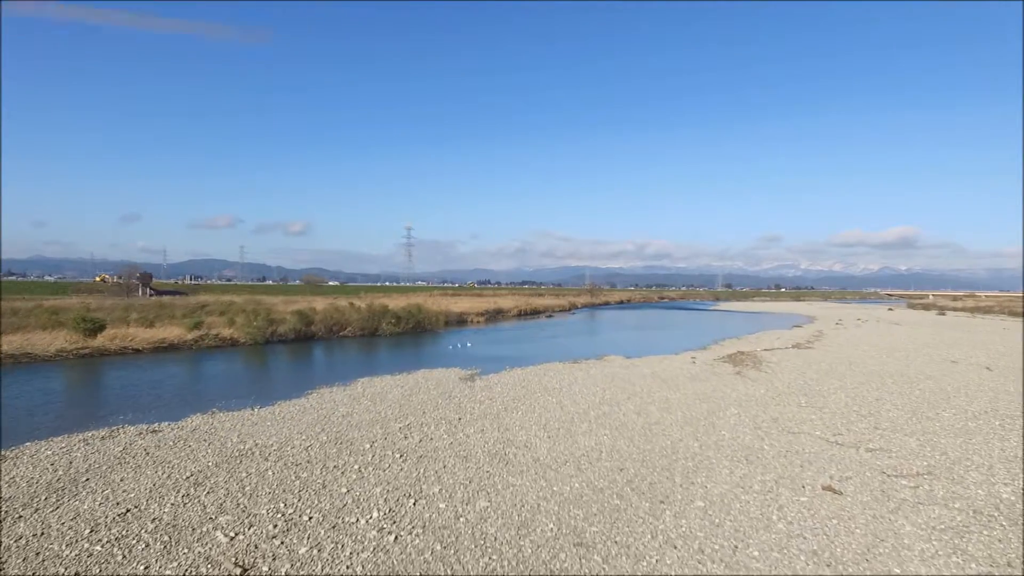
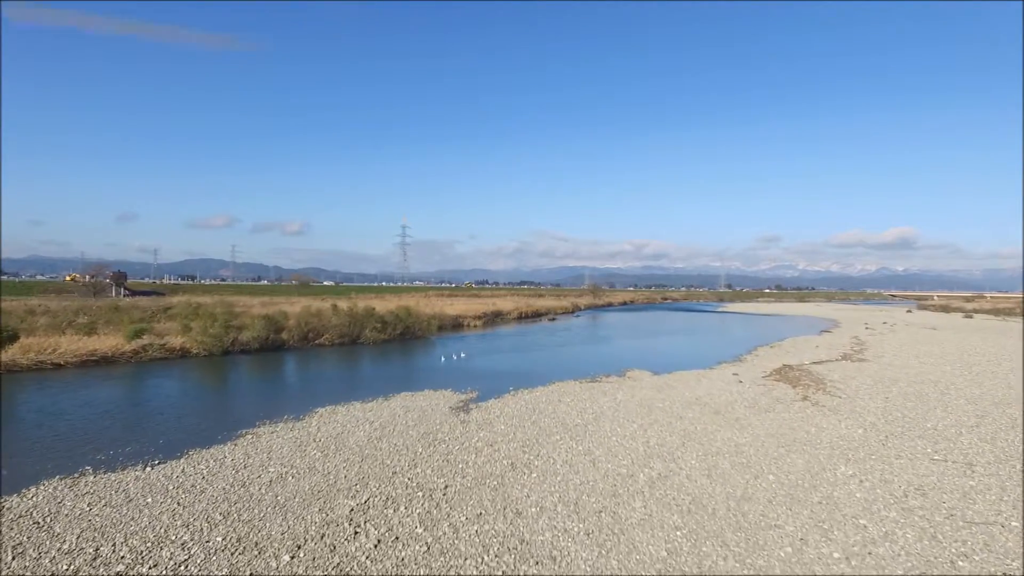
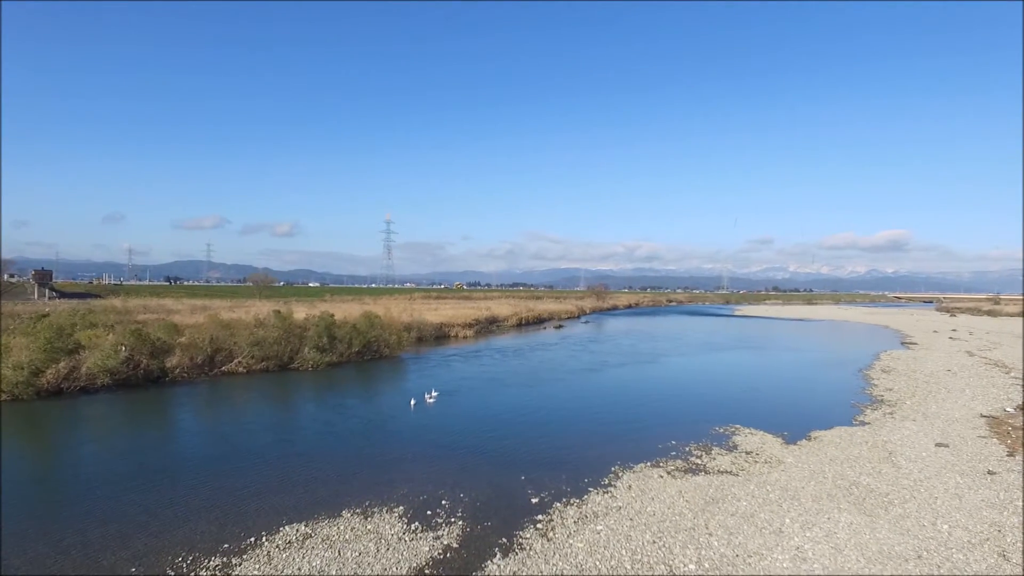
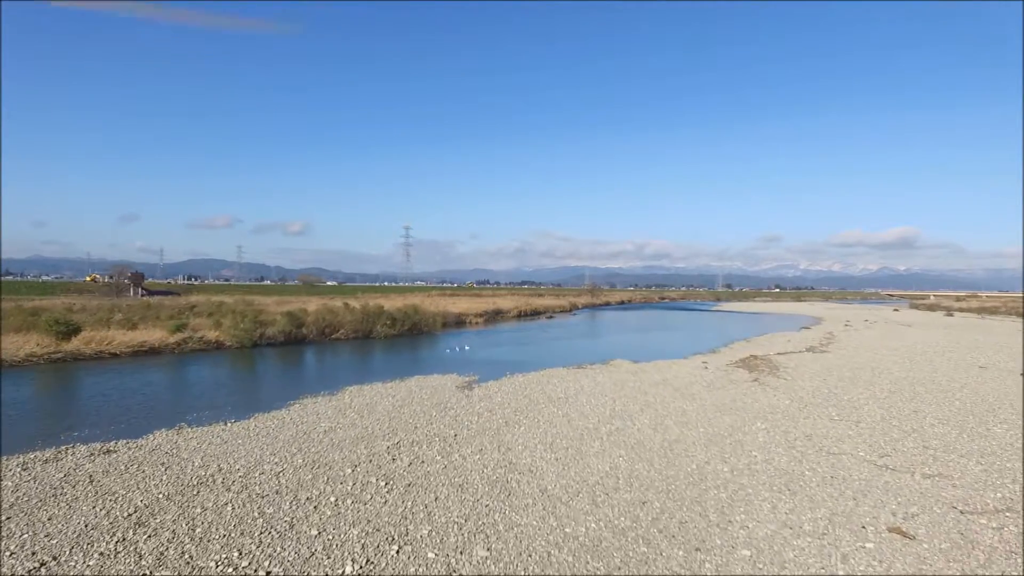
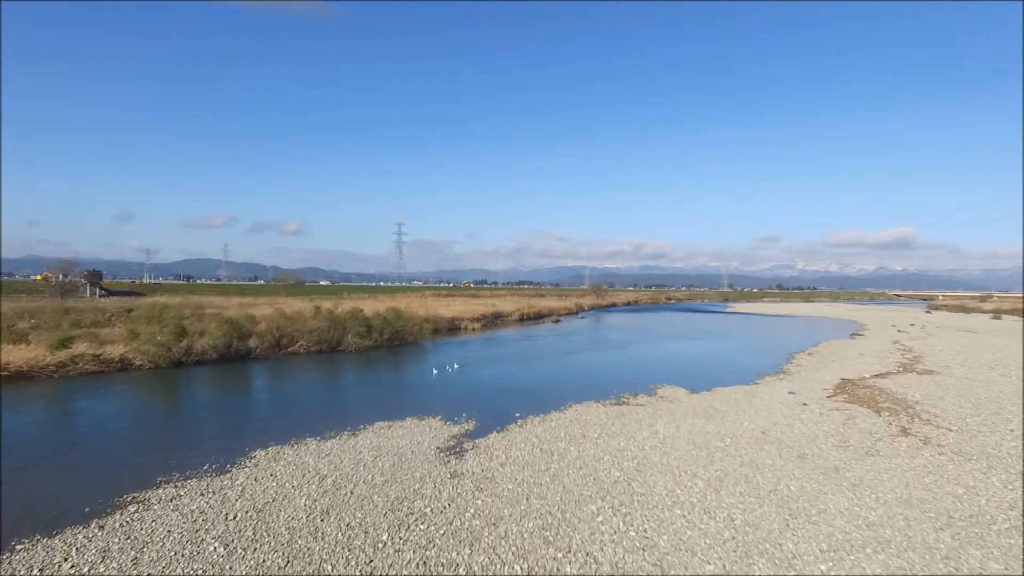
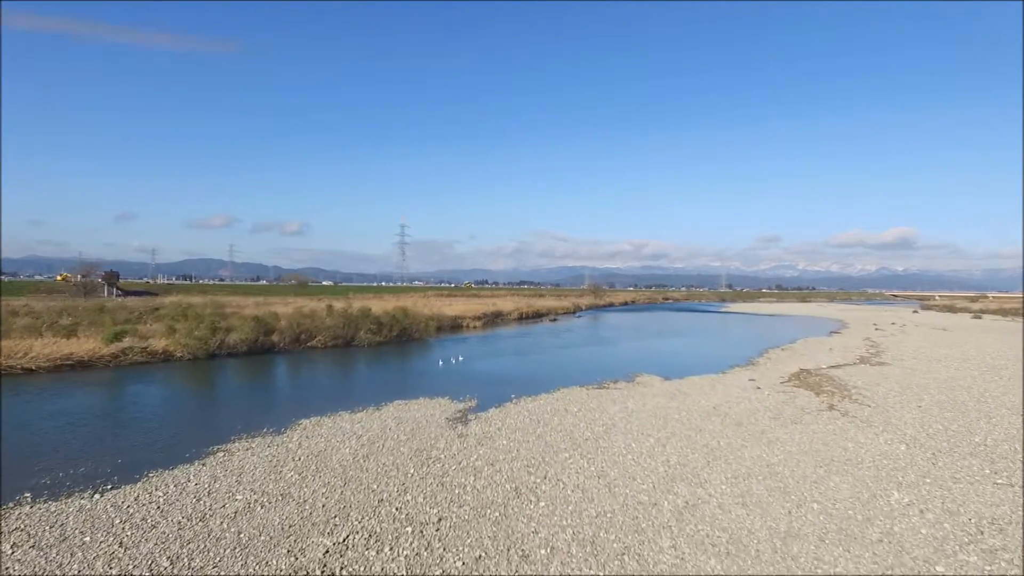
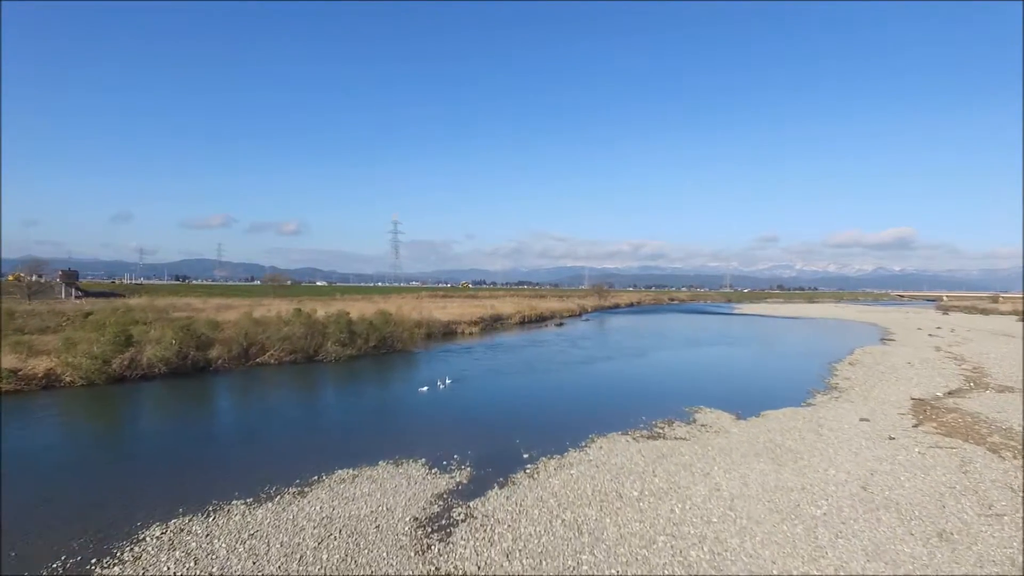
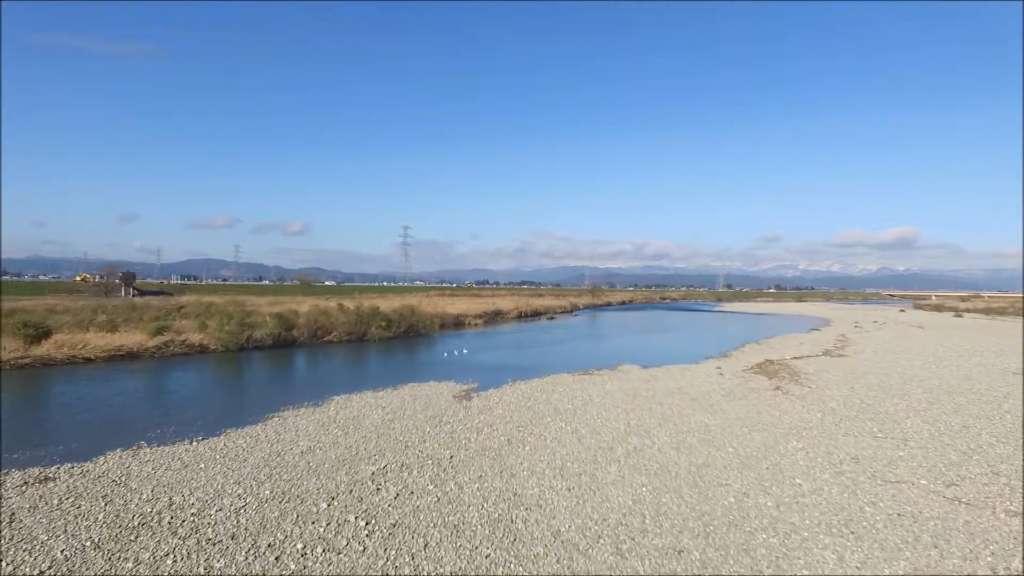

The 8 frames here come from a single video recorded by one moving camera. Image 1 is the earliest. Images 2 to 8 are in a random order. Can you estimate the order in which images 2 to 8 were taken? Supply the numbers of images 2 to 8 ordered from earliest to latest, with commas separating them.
4, 8, 2, 6, 5, 7, 3
